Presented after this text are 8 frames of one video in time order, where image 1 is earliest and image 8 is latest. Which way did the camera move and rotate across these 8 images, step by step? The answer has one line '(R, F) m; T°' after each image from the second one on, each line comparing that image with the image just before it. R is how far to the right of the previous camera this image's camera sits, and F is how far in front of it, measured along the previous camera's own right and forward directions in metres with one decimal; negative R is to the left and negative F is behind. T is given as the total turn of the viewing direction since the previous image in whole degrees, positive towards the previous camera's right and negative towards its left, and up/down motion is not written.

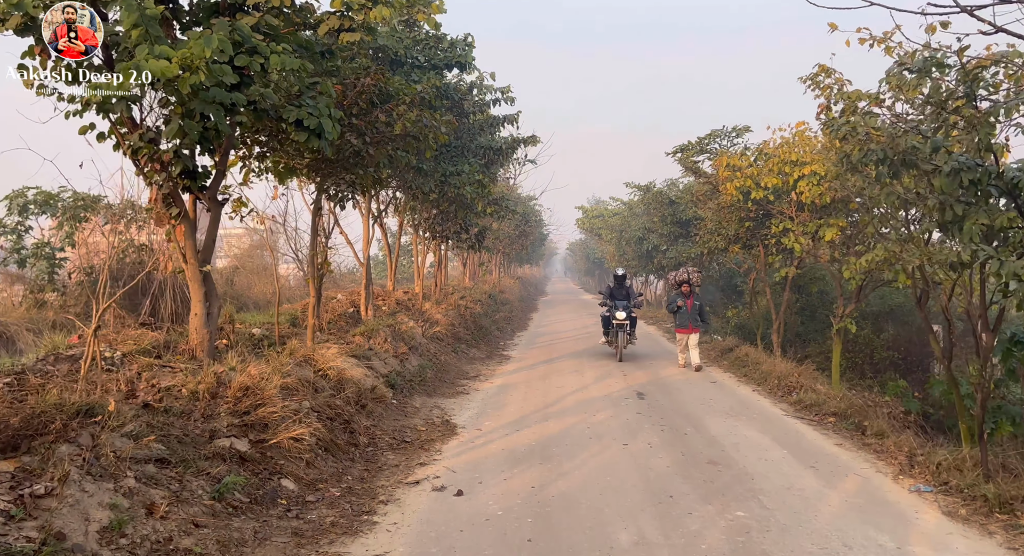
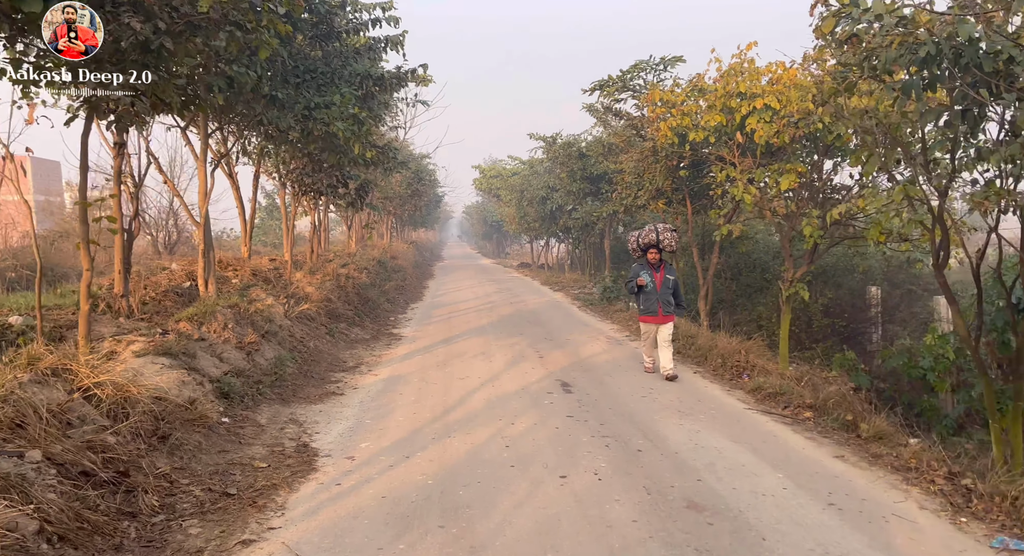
(+0.1, +2.1) m; +9°
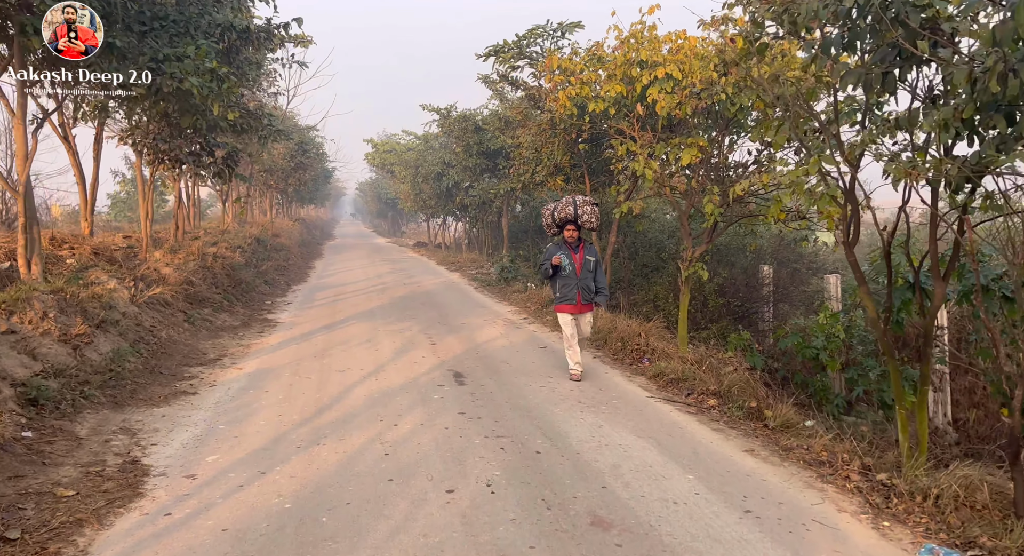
(+0.1, +0.7) m; +9°
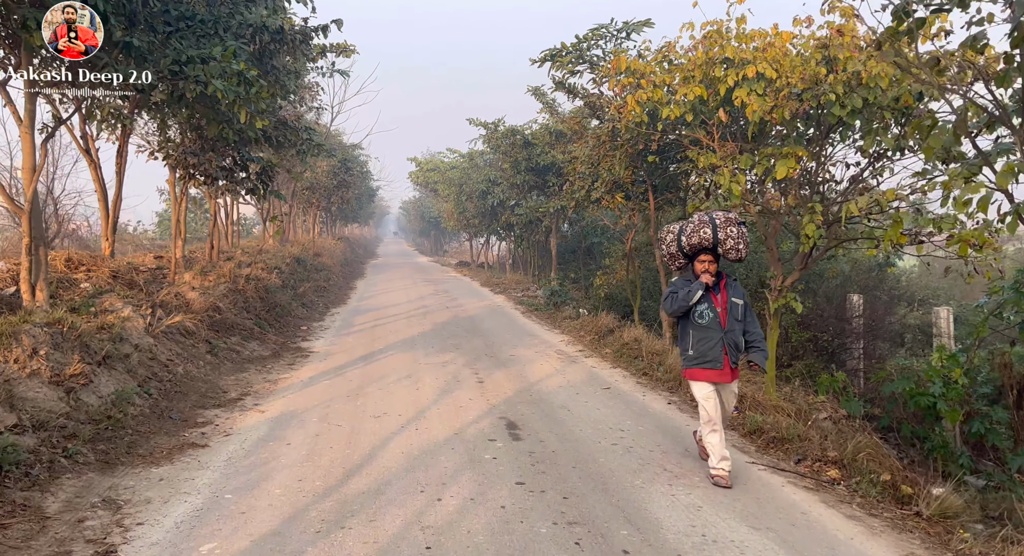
(-0.2, +1.0) m; -4°
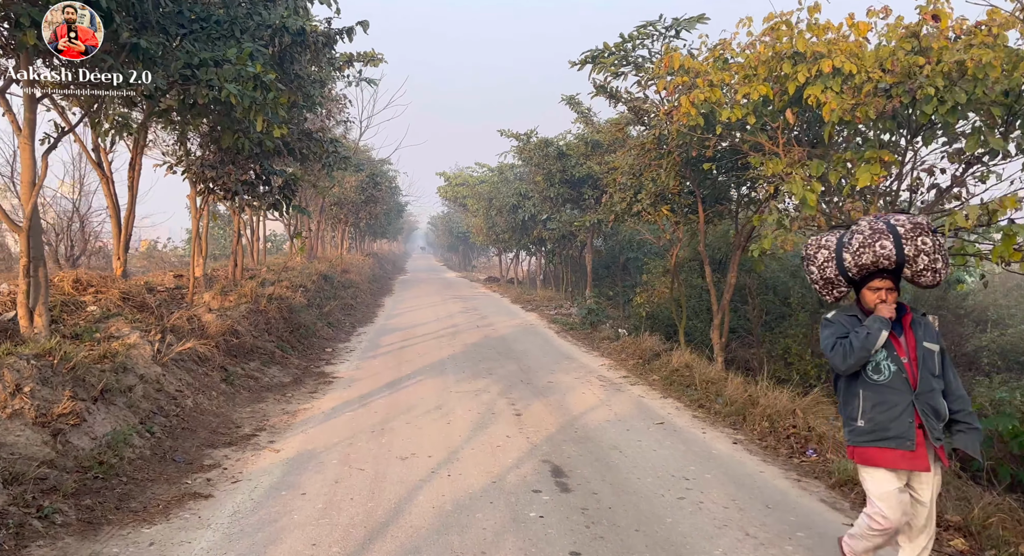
(-0.1, +0.7) m; -2°
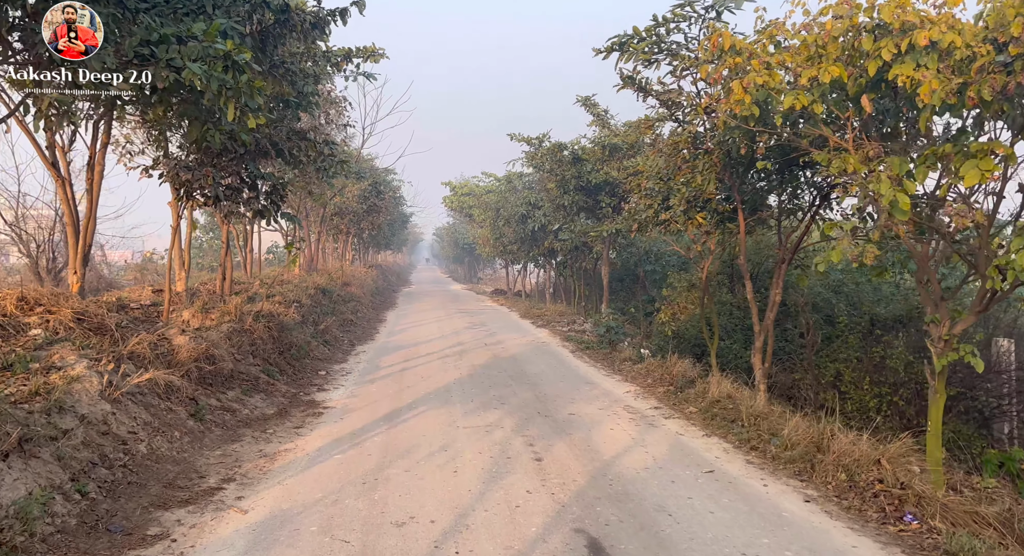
(-0.1, +1.0) m; 0°
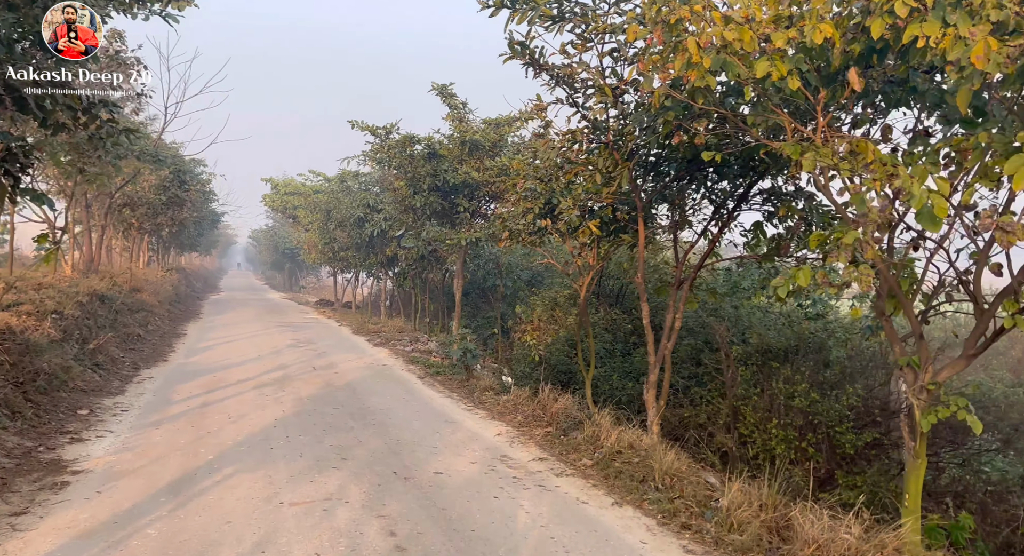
(-0.2, +1.7) m; +15°
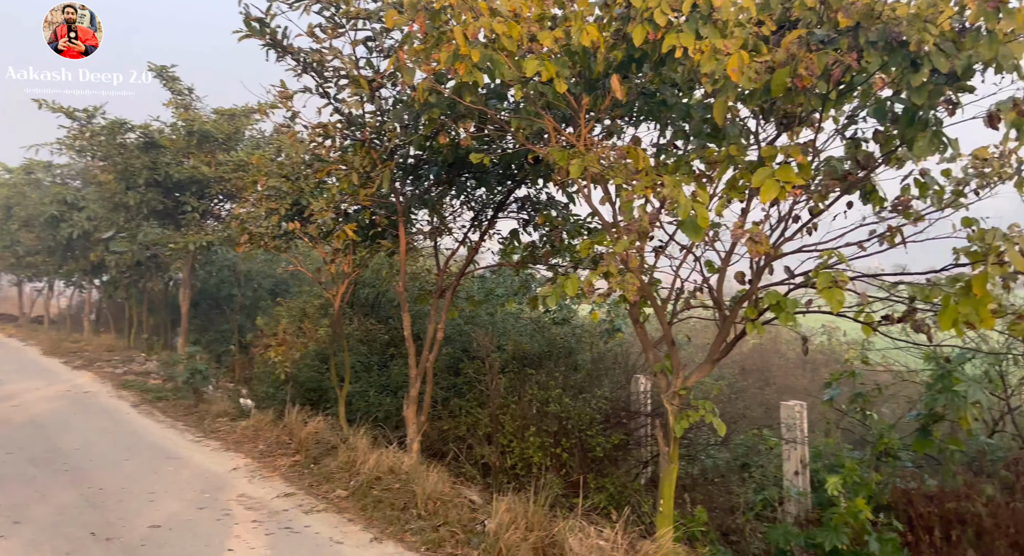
(0.0, +0.4) m; +21°
